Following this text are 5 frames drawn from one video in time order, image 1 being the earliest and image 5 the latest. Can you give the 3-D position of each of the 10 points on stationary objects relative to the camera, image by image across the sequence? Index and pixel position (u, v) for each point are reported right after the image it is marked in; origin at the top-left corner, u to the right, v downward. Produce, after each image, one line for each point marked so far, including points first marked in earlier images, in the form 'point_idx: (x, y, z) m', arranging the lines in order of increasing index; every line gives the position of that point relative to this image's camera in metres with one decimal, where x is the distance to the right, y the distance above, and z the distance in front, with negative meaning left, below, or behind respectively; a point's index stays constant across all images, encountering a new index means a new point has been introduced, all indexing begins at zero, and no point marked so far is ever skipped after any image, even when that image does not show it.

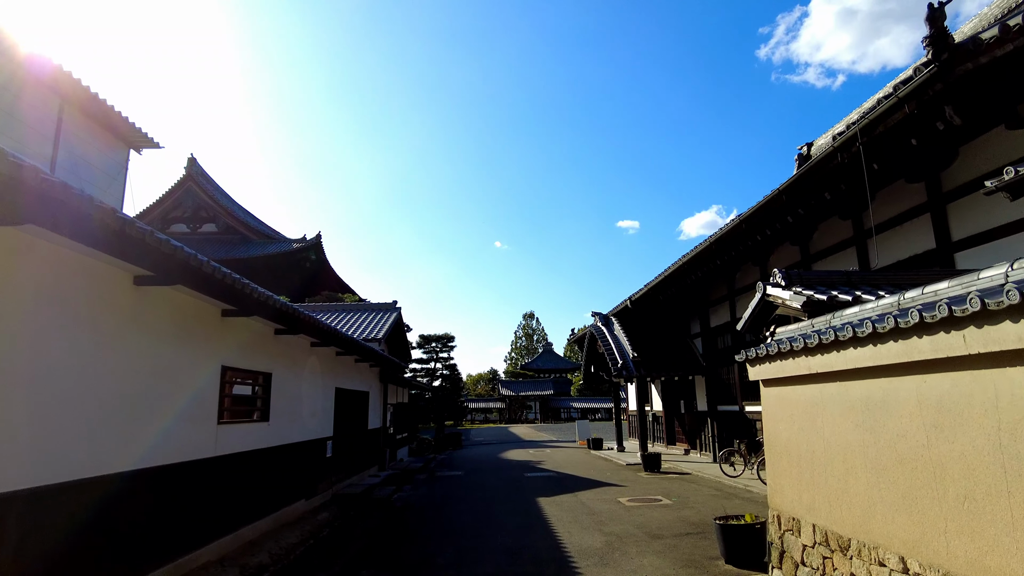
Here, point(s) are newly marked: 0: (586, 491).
0: (+1.4, -3.8, +10.0) m
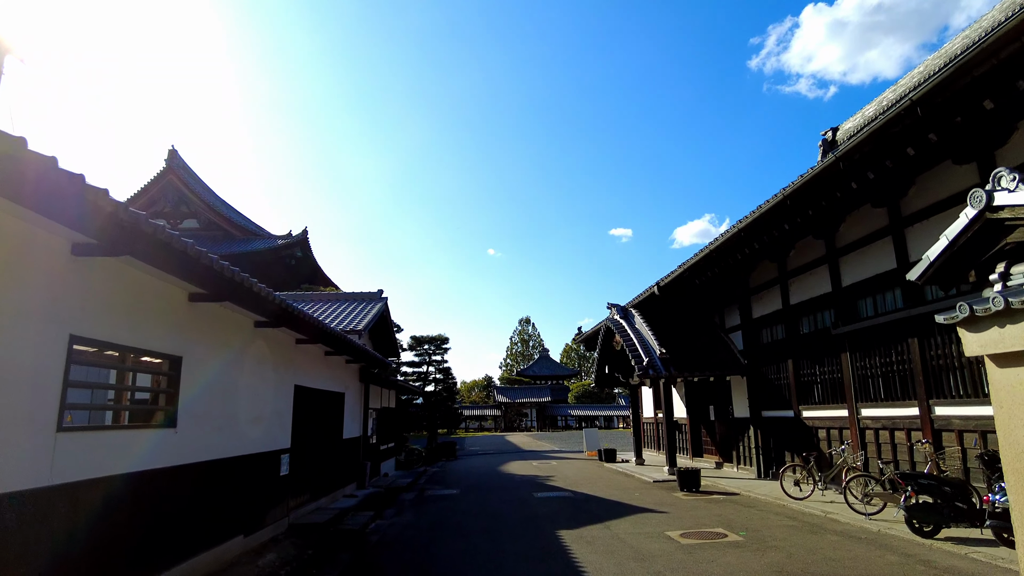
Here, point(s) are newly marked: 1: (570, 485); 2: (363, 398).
0: (+1.5, -3.4, +7.8) m
1: (+1.3, -4.3, +11.7) m
2: (-3.4, -2.5, +12.3) m
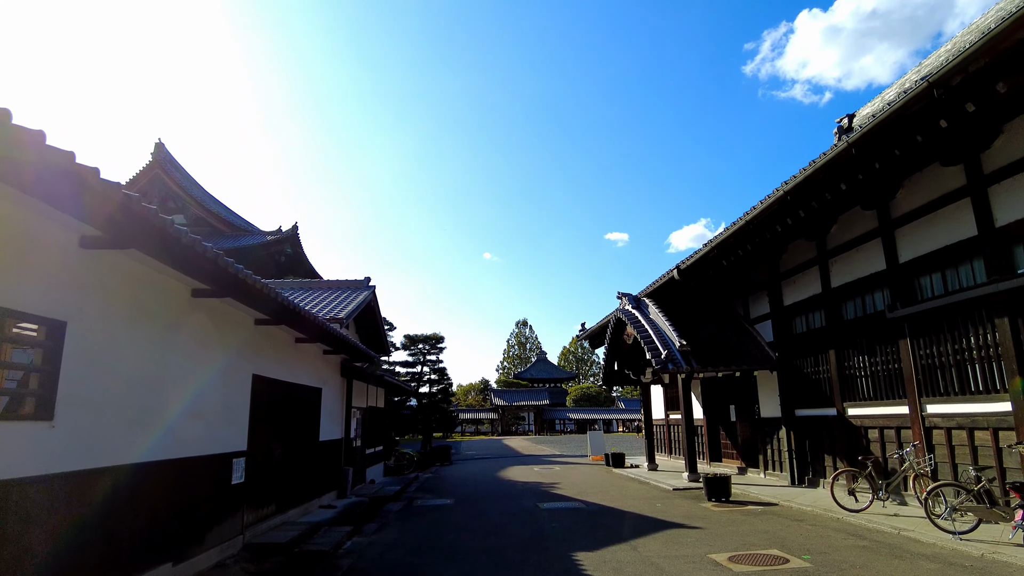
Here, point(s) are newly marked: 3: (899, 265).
0: (+1.6, -3.0, +6.4) m
1: (+1.3, -4.0, +10.4) m
2: (-3.4, -2.2, +11.0) m
3: (+5.7, +0.3, +7.9) m
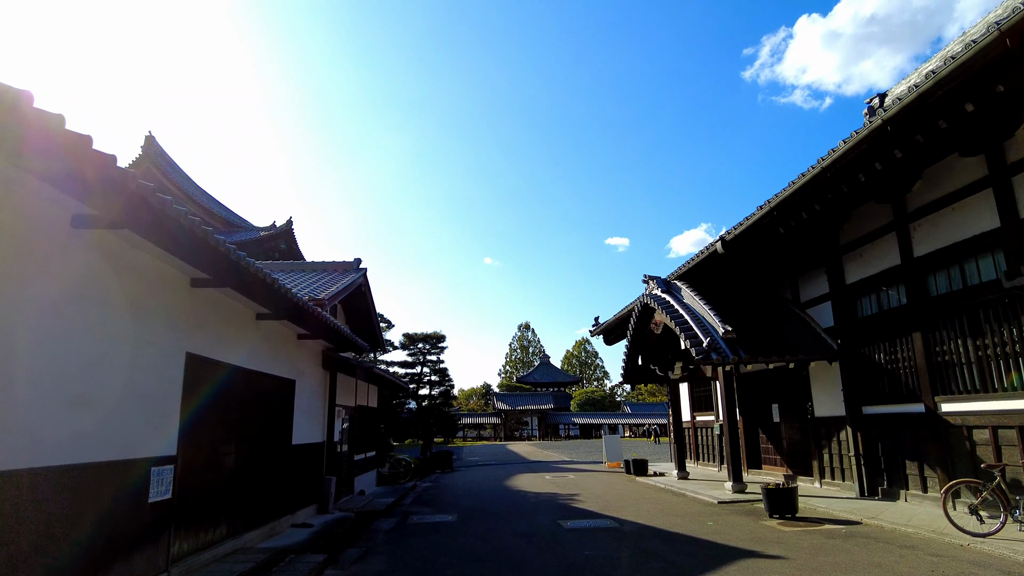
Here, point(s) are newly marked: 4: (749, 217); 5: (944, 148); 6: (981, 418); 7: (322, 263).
0: (+1.8, -2.5, +4.8) m
1: (+1.5, -3.6, +8.7) m
2: (-3.2, -1.8, +9.4) m
3: (+5.9, +0.8, +6.2) m
4: (+3.8, +1.1, +8.5) m
5: (+5.2, +1.7, +6.6) m
6: (+5.7, -1.6, +6.5) m
7: (-4.2, +0.5, +11.9) m
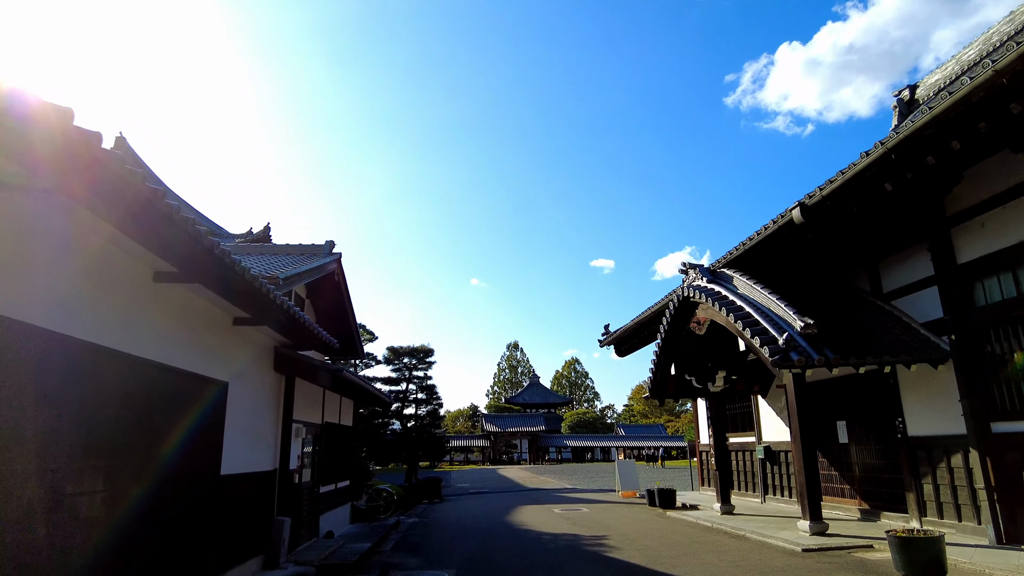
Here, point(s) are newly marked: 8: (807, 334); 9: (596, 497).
0: (+2.1, -2.1, +2.6) m
1: (+1.7, -3.3, +6.5) m
2: (-3.0, -1.5, +7.1) m
3: (+6.2, +1.1, +4.3) m
4: (+4.0, +1.4, +6.6) m
5: (+5.5, +2.0, +4.7) m
6: (+6.0, -1.2, +4.5) m
7: (-4.1, +0.7, +9.7) m
8: (+3.9, -0.6, +7.0) m
9: (+2.3, -5.6, +14.6) m
